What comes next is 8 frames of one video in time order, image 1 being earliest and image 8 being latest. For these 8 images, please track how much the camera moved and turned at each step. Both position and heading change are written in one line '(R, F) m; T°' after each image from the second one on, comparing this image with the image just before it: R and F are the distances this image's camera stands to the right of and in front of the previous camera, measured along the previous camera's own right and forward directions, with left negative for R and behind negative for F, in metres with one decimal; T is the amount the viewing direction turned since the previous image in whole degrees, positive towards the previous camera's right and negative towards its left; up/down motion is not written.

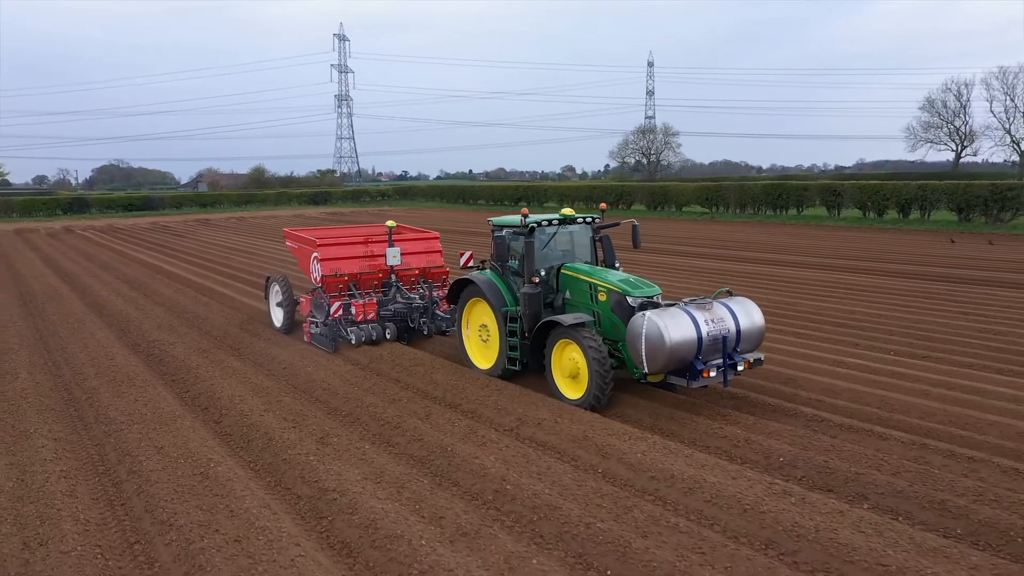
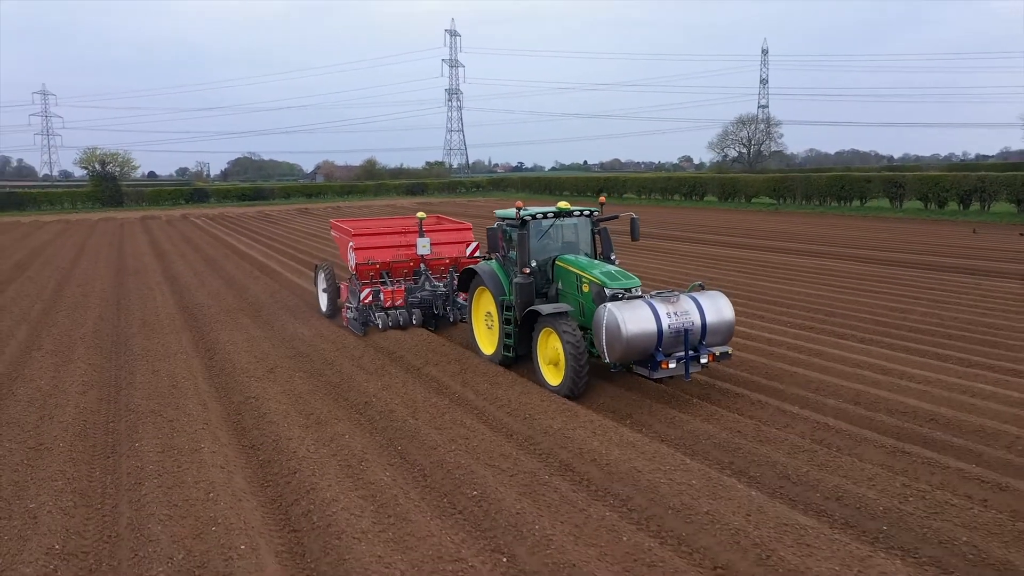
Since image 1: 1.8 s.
(+2.0, -1.6) m; -8°
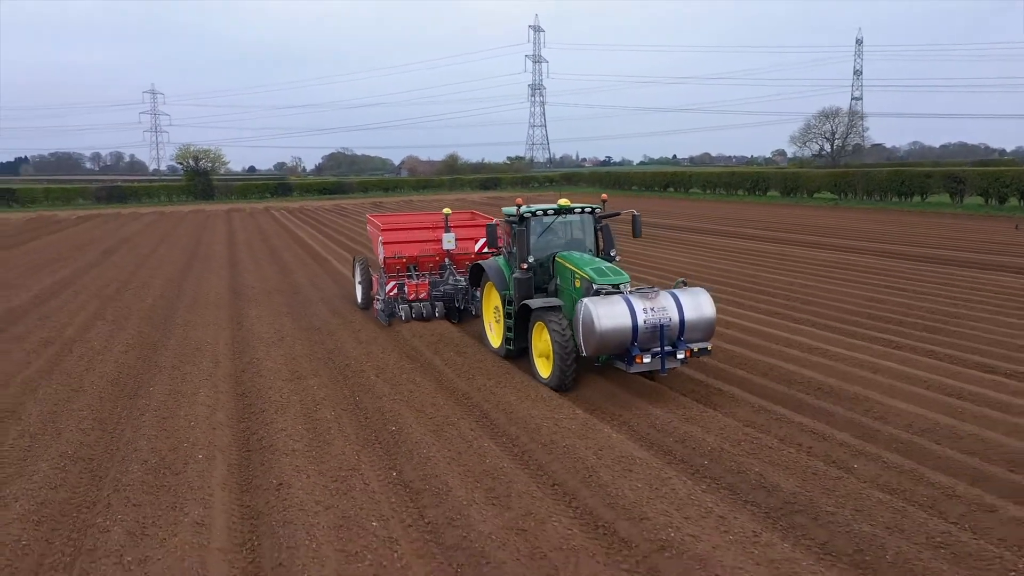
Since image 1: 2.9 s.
(+1.2, -1.0) m; -6°
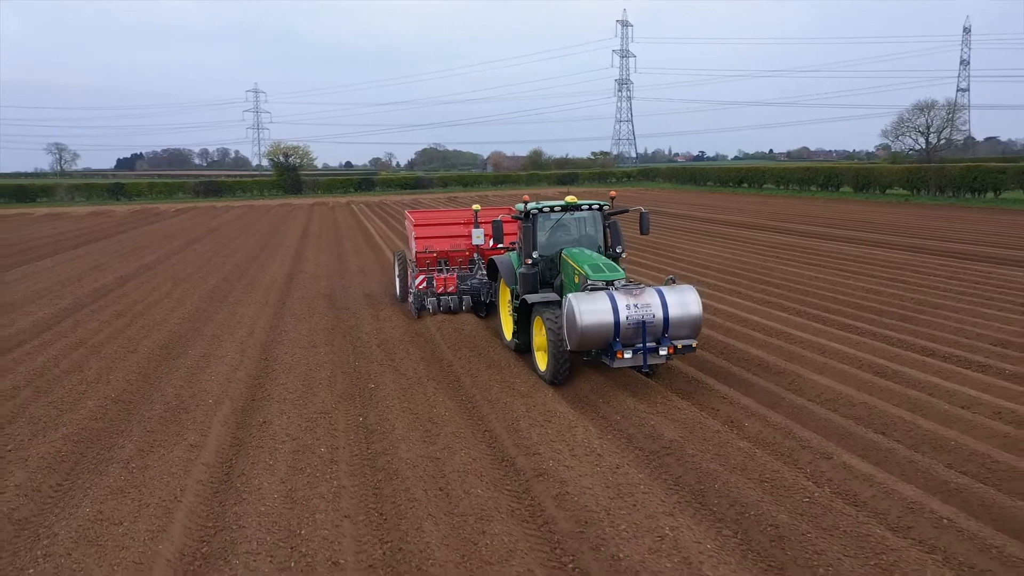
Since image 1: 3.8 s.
(+1.1, -0.9) m; -6°
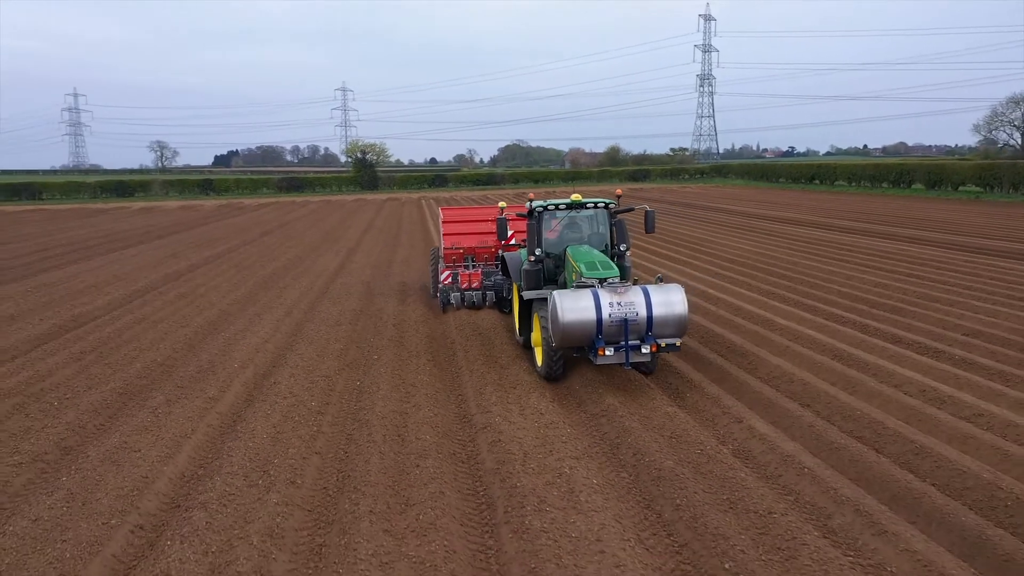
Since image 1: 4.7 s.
(+0.9, -0.8) m; -6°
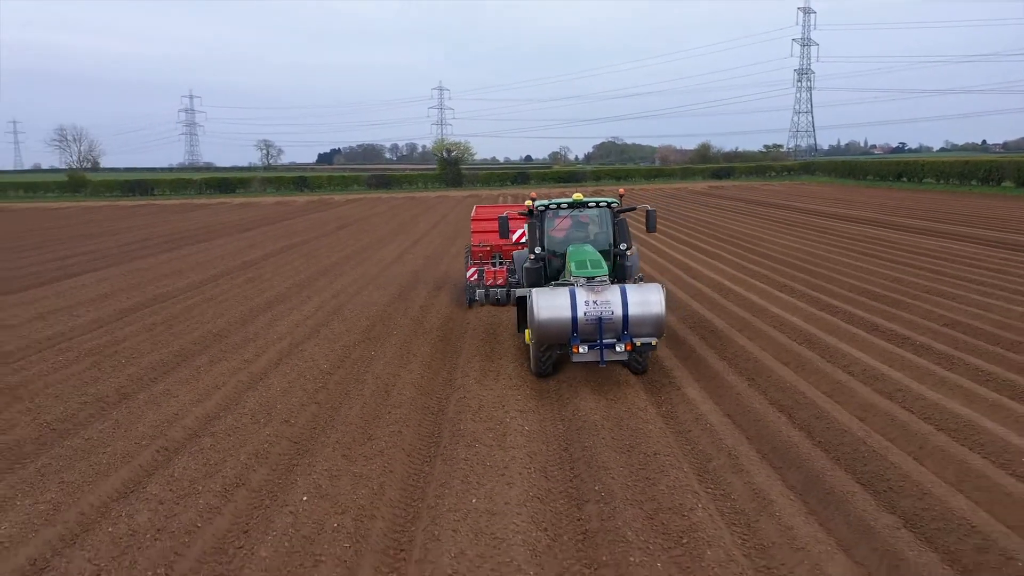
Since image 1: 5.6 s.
(+1.0, -0.9) m; -7°
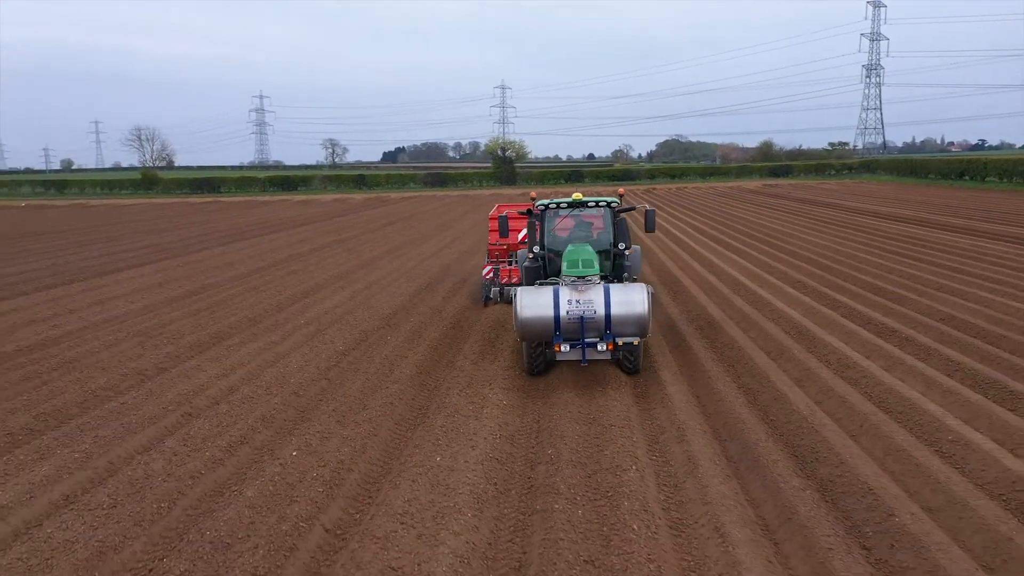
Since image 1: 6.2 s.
(+0.6, -0.6) m; -4°
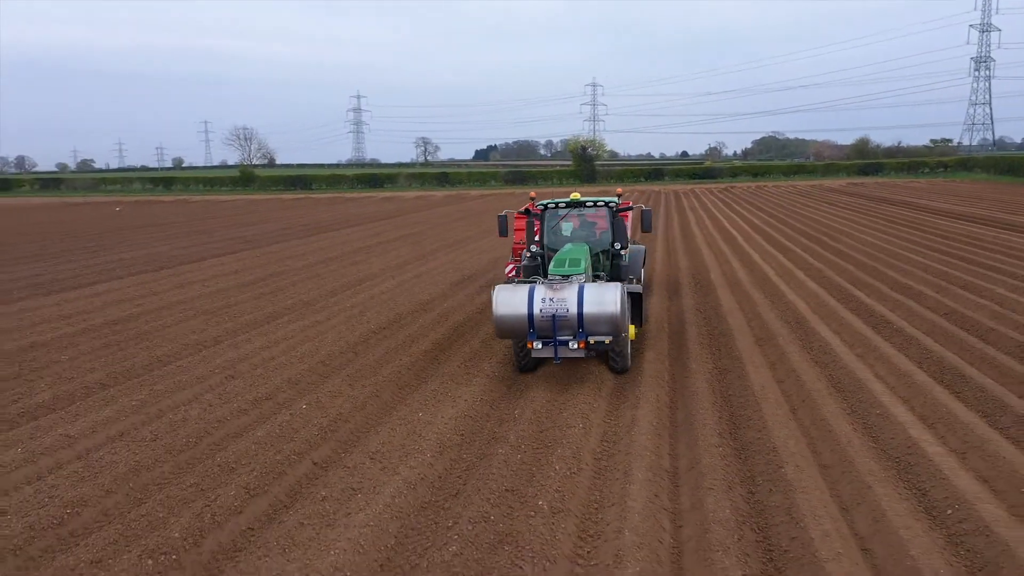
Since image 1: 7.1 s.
(+0.8, -0.8) m; -6°
